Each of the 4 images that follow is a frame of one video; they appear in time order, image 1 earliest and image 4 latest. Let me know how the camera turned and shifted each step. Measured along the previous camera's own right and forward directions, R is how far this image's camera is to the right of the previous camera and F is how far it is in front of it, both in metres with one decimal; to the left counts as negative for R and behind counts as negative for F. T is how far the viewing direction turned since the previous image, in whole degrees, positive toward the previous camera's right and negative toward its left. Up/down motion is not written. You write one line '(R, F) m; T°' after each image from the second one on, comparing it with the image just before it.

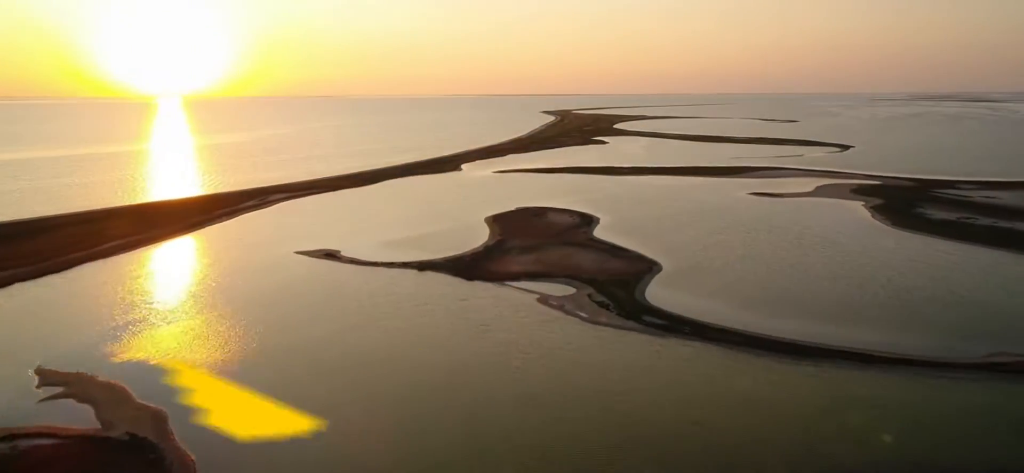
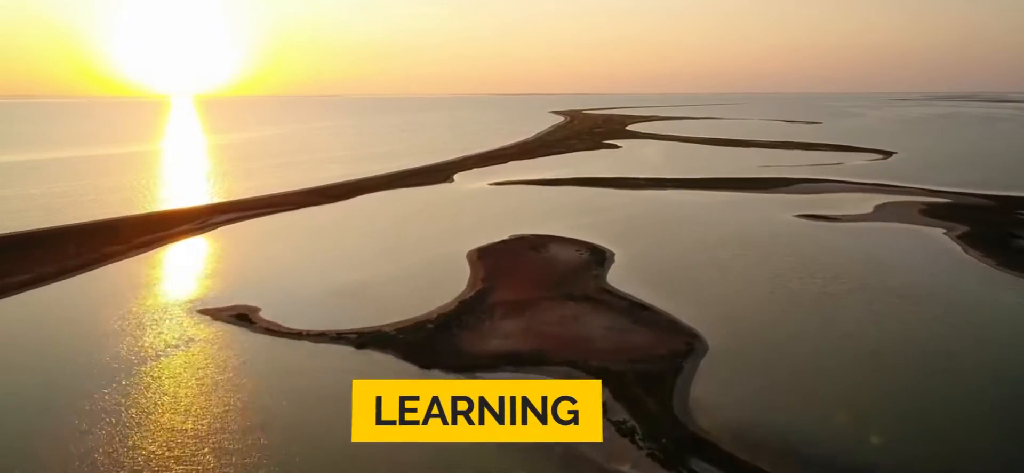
(+0.2, +1.4) m; -1°
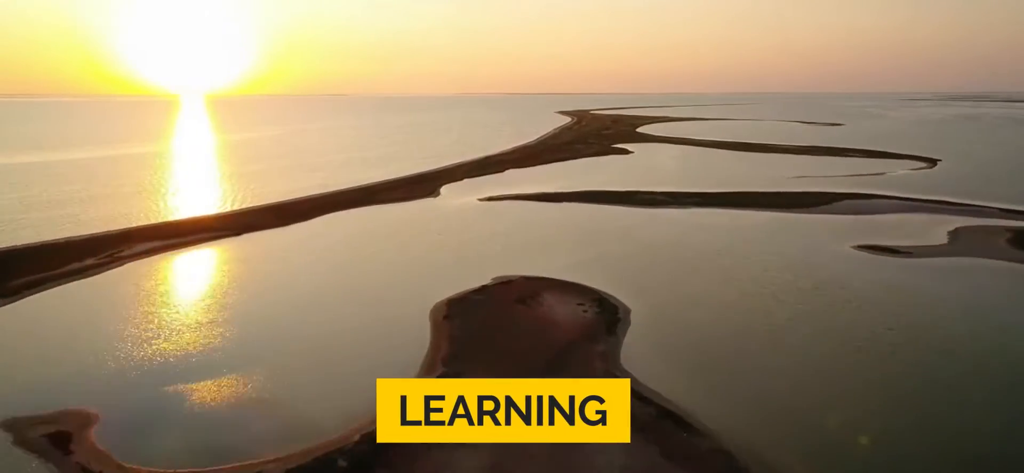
(+0.2, +1.3) m; -1°
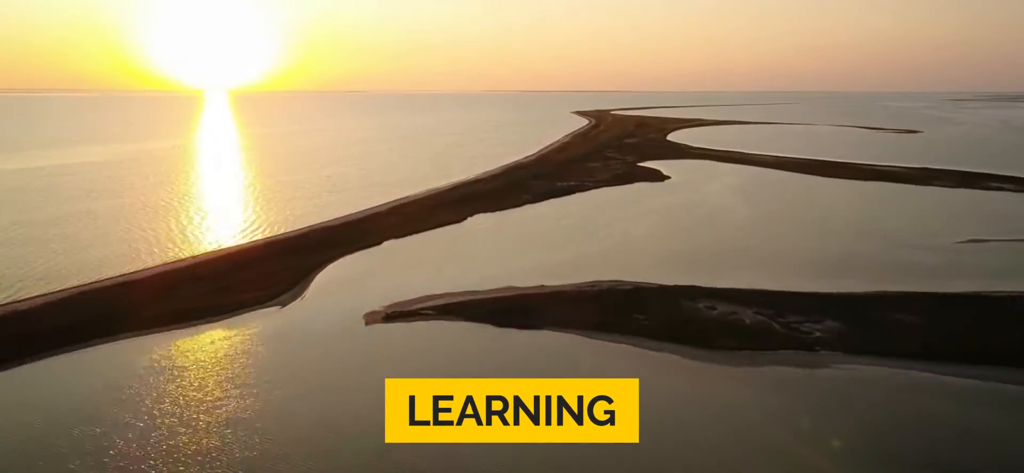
(+0.5, +4.1) m; -2°
